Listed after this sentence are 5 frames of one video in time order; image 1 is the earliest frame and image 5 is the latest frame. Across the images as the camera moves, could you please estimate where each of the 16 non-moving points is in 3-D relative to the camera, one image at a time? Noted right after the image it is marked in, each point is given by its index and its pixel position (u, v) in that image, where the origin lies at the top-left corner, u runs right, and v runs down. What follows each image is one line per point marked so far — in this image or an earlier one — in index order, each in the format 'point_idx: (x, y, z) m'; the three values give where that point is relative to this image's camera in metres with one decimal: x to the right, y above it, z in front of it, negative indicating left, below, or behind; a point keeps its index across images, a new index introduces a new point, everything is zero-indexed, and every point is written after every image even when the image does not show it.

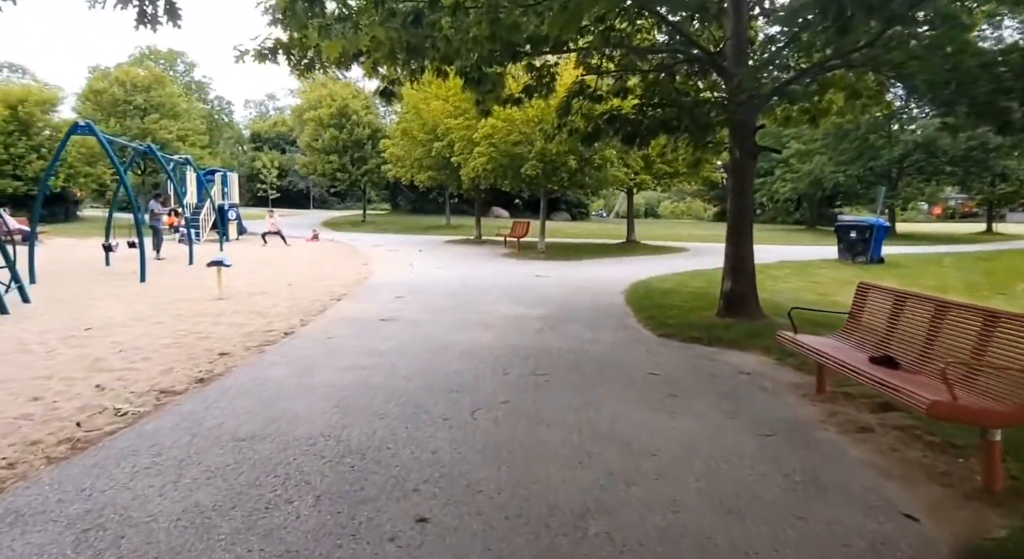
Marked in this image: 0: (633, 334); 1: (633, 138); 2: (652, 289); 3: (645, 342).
0: (+1.5, -0.7, +7.9) m
1: (+1.7, +2.0, +9.3) m
2: (+2.6, -0.2, +12.0) m
3: (+1.5, -0.7, +7.5) m
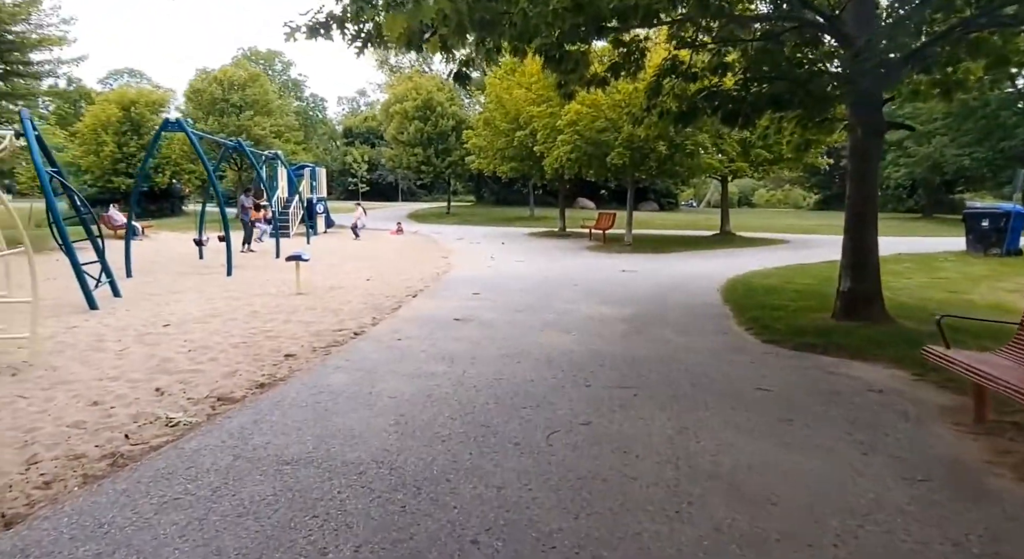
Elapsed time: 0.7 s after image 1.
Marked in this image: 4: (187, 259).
0: (+2.4, -0.7, +7.0) m
1: (+2.8, +2.1, +8.3) m
2: (+4.0, -0.1, +10.9) m
3: (+2.4, -0.7, +6.6) m
4: (-7.9, +0.5, +15.8) m
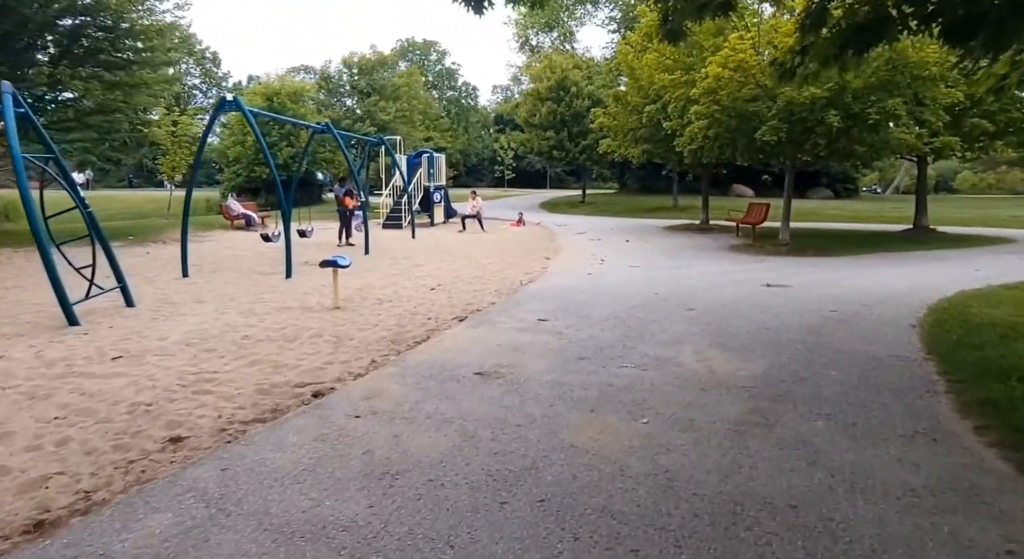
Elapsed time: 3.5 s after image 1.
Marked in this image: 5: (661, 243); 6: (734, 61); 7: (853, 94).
0: (+2.5, -1.0, +3.7) m
1: (+3.3, +1.7, +4.7) m
2: (+5.0, -0.5, +7.0) m
3: (+2.4, -1.1, +3.2) m
4: (-5.5, +0.6, +14.6) m
5: (+4.0, +1.0, +17.5) m
6: (+4.7, +4.7, +13.7) m
7: (+6.9, +3.7, +13.0) m
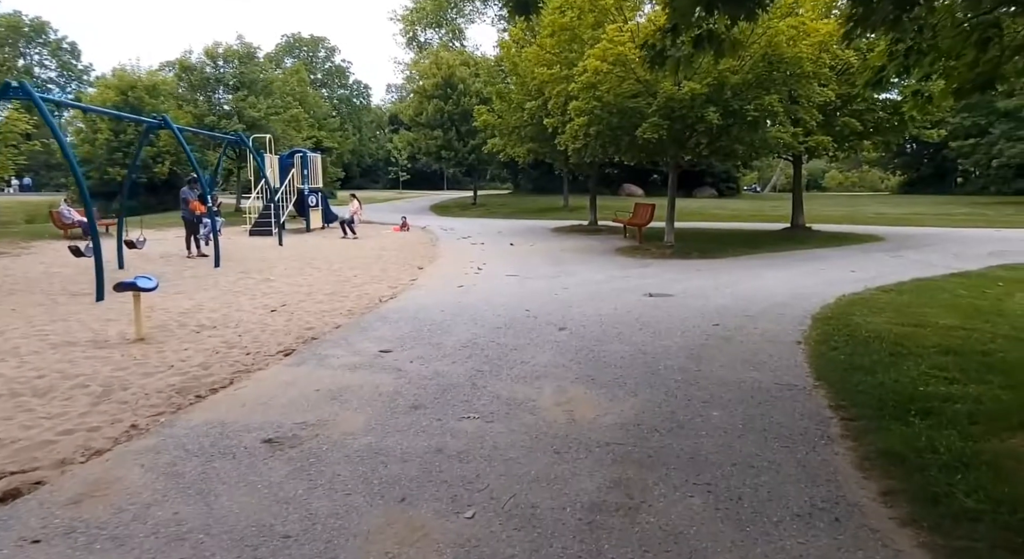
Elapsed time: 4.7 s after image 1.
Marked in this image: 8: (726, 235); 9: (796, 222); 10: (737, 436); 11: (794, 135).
0: (+1.5, -1.2, +2.7) m
1: (+2.0, +1.6, +3.9) m
2: (+3.4, -0.6, +6.4) m
3: (+1.4, -1.3, +2.3) m
4: (-8.1, +0.2, +12.3) m
5: (+0.9, +0.9, +16.6) m
6: (+2.0, +4.5, +13.0) m
7: (+4.3, +3.7, +12.6) m
8: (+5.9, +1.2, +17.9) m
9: (+8.2, +1.7, +18.8) m
10: (+1.4, -1.0, +4.1) m
11: (+5.8, +3.0, +13.4) m
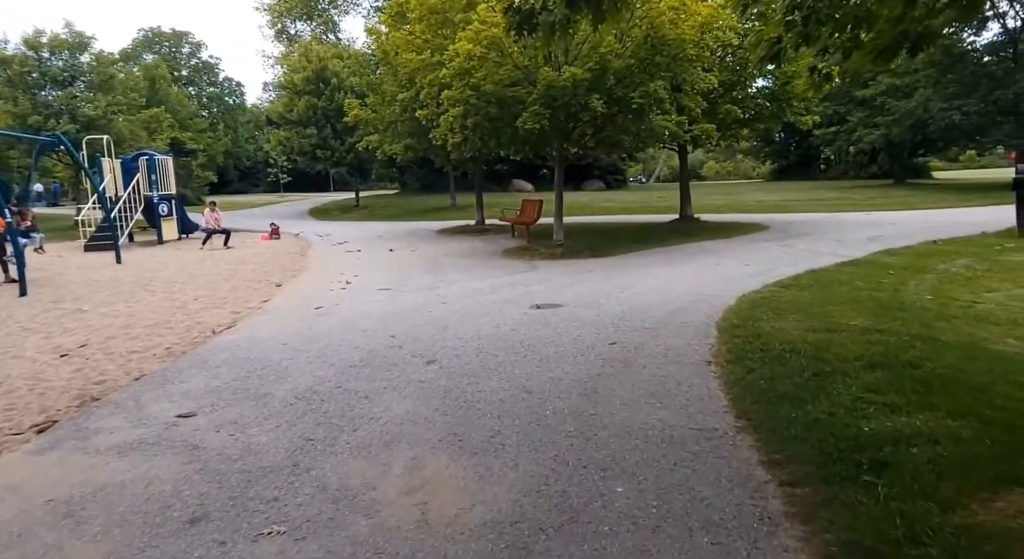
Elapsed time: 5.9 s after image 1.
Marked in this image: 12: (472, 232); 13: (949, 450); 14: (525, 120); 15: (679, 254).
0: (+0.9, -1.3, +1.6) m
1: (+1.1, +1.5, +2.8) m
2: (+2.2, -0.6, +5.6) m
3: (+0.9, -1.4, +1.1) m
4: (-10.1, -0.5, +9.5) m
5: (-2.0, +0.7, +15.2) m
6: (-0.5, +4.4, +11.8) m
7: (+1.9, +3.7, +11.7) m
8: (+2.8, +1.3, +17.3) m
9: (+4.9, +1.9, +18.5) m
10: (+0.6, -1.1, +3.0) m
11: (+3.3, +3.1, +12.7) m
12: (-1.2, +1.4, +18.8) m
13: (+2.2, -0.9, +3.5) m
14: (+0.2, +2.9, +11.6) m
15: (+3.3, +0.5, +12.6) m
